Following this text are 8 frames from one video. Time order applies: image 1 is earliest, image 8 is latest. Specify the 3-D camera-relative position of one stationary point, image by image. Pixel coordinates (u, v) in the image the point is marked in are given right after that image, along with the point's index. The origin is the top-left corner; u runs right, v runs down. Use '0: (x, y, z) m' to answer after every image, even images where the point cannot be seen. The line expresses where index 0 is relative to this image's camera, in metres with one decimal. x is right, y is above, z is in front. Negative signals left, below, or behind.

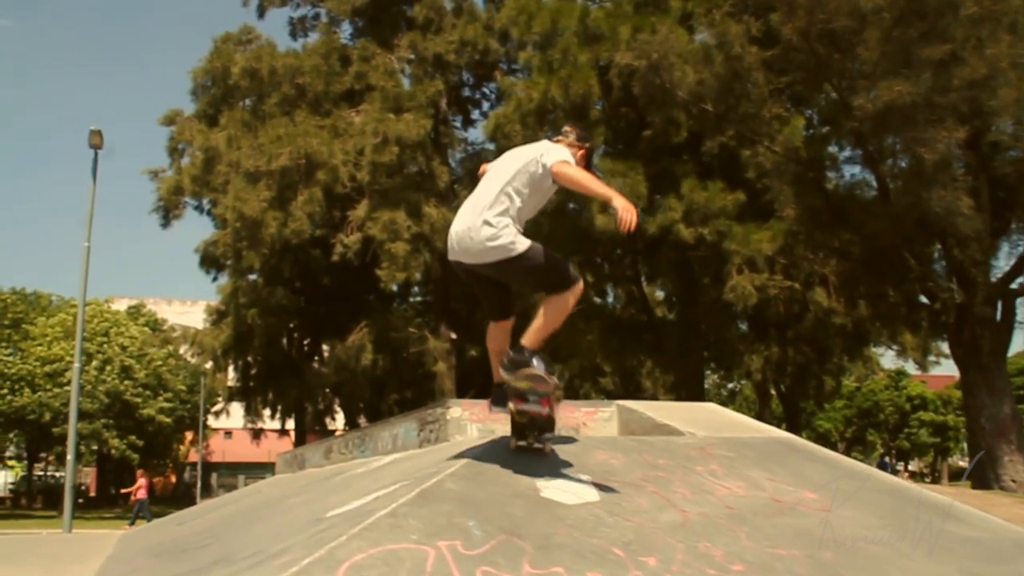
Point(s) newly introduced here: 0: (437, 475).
0: (-0.4, -0.9, +5.0) m
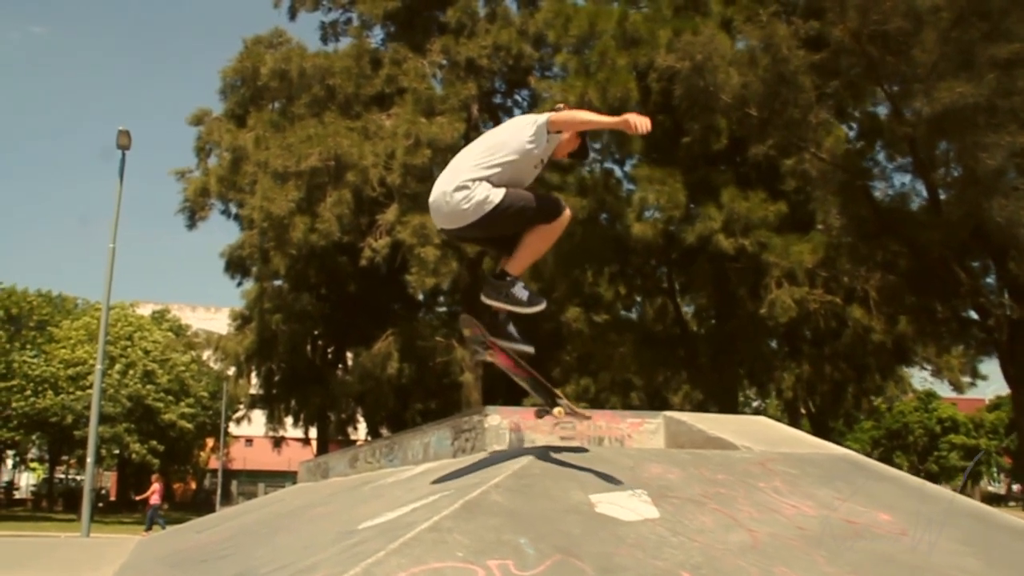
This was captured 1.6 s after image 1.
0: (-0.1, -0.9, +4.5) m
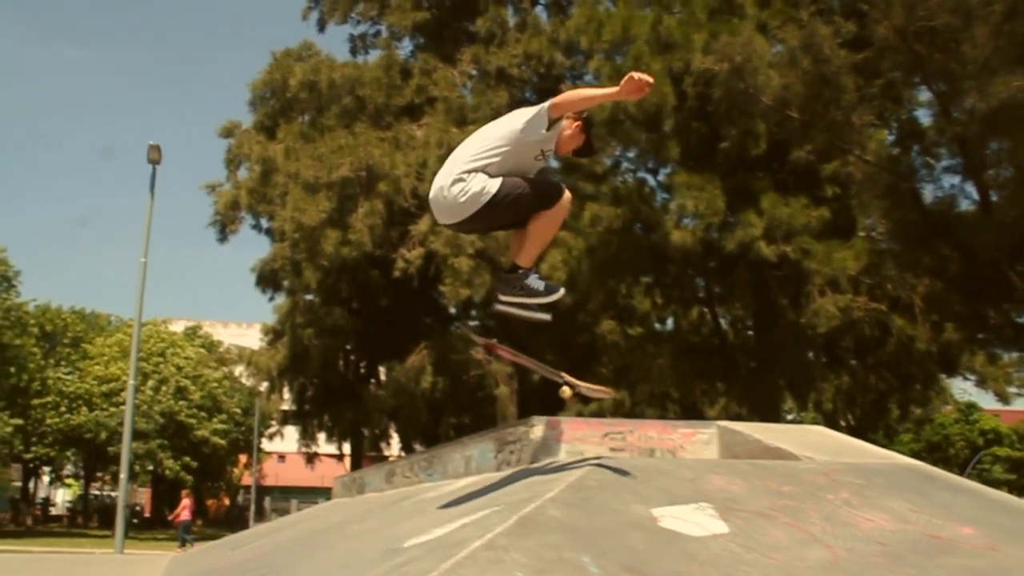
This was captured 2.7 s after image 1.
0: (+0.1, -0.9, +4.2) m
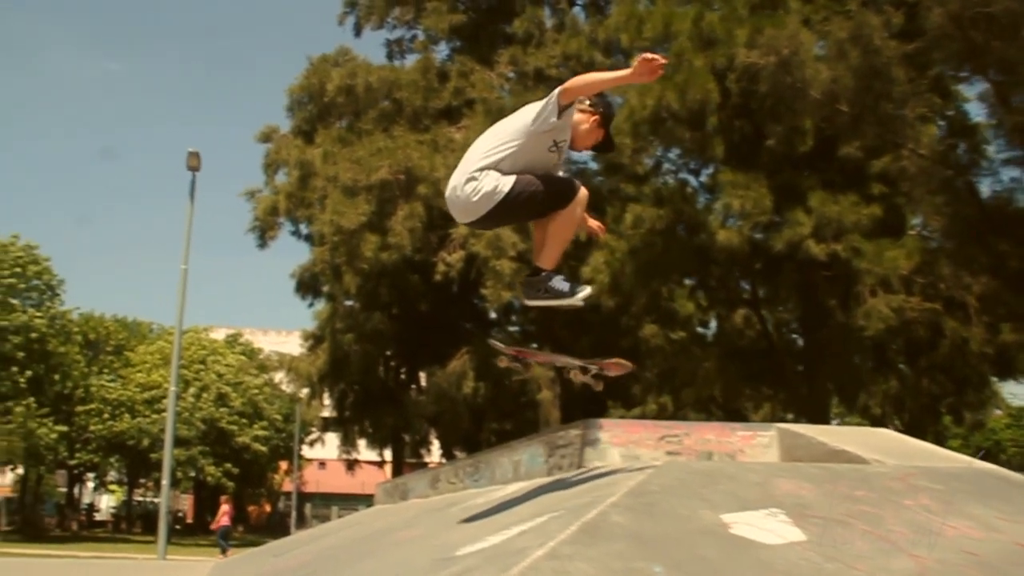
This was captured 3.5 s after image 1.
0: (+0.3, -0.8, +4.0) m
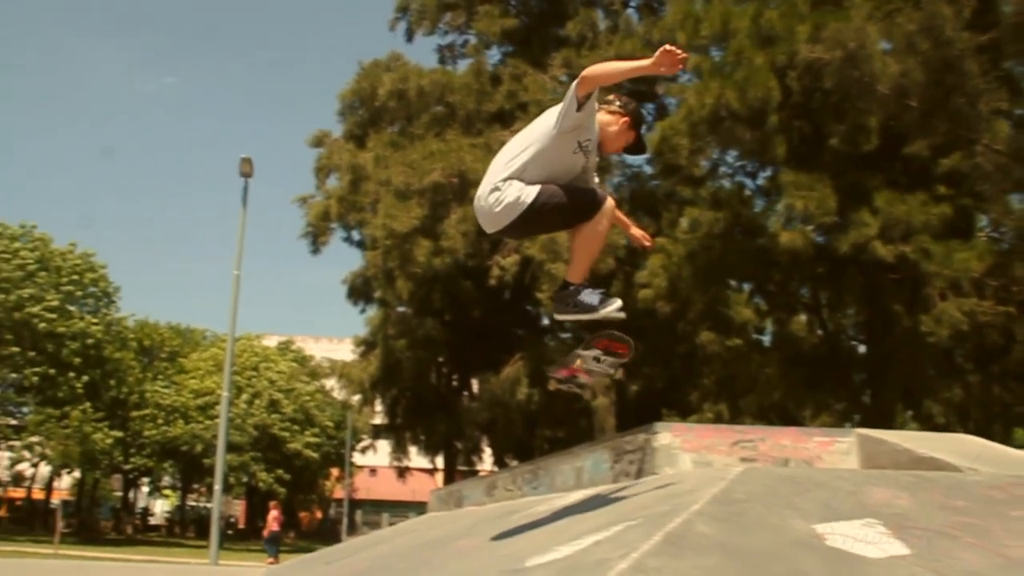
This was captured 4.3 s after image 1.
0: (+0.6, -0.8, +3.6) m
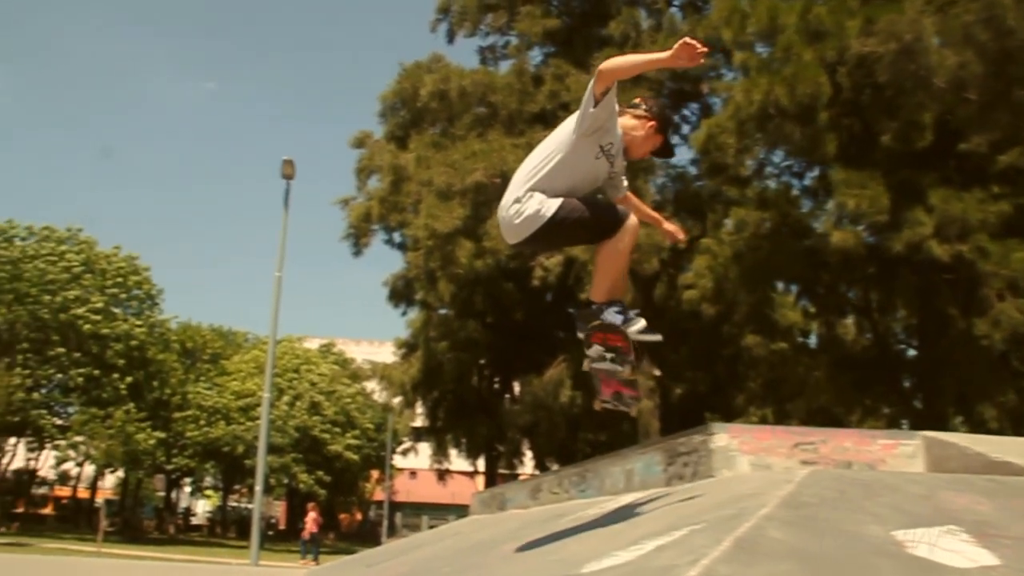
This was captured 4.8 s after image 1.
0: (+0.8, -0.8, +3.4) m
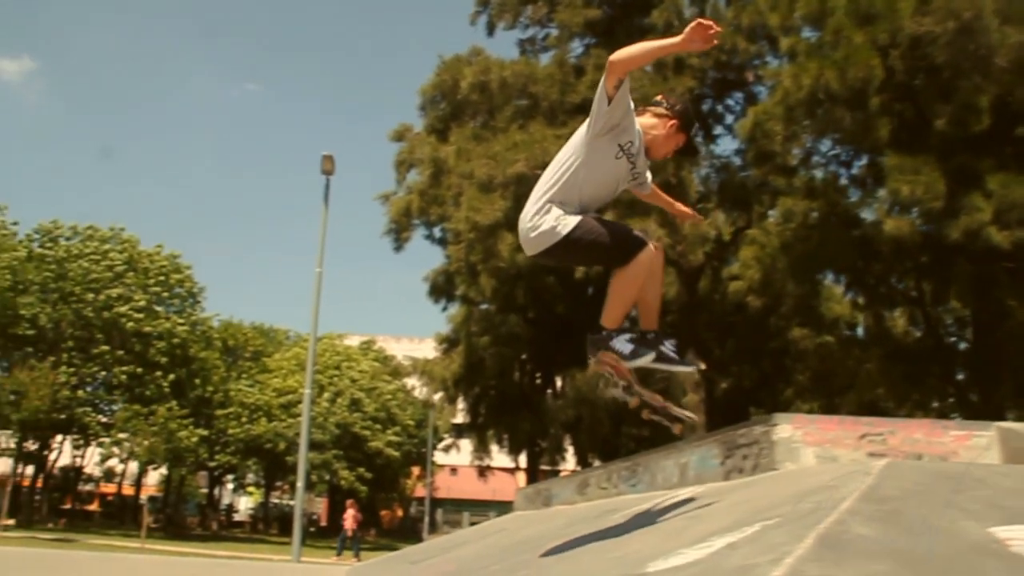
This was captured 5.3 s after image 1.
0: (+0.9, -0.7, +3.1) m
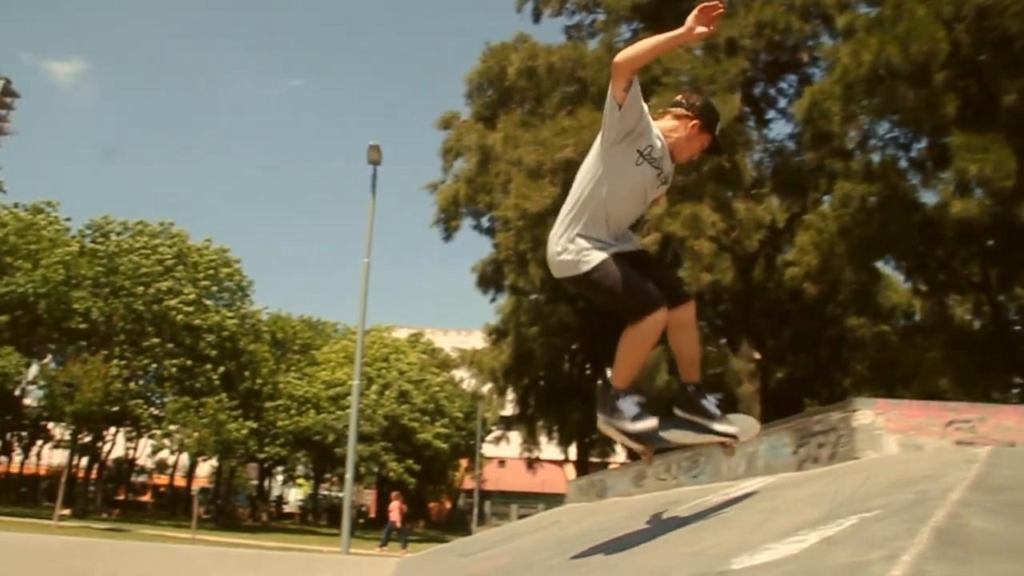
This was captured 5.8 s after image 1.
0: (+1.1, -0.6, +2.8) m
